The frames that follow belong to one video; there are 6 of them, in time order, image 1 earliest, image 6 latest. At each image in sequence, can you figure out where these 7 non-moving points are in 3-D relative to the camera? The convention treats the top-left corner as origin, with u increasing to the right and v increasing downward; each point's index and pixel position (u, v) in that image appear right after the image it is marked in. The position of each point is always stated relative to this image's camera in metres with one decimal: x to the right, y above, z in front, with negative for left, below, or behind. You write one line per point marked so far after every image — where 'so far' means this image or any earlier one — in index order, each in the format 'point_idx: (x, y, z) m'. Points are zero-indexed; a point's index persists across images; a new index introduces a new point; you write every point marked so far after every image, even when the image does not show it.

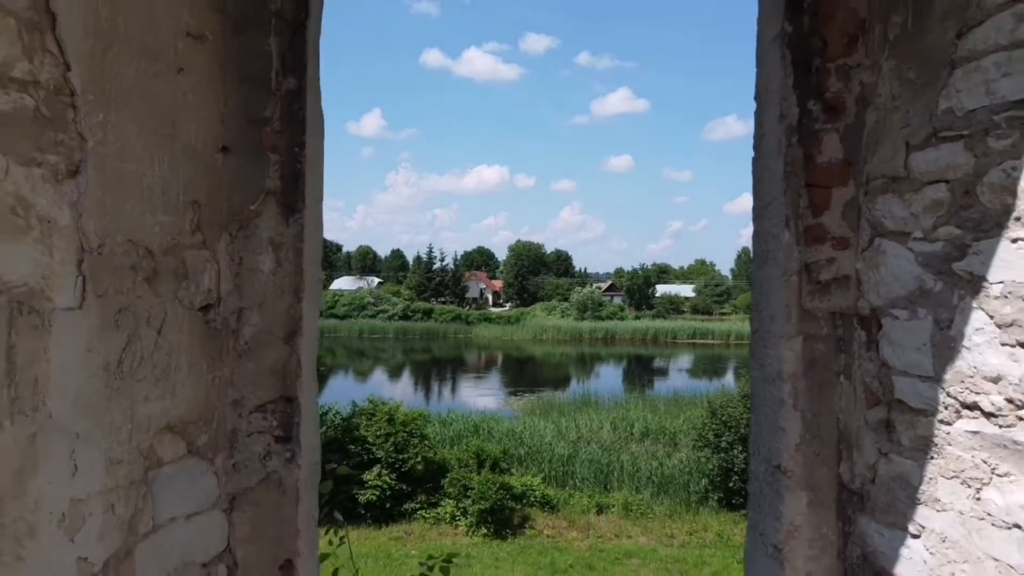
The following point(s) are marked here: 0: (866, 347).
0: (+0.8, -0.1, +1.4) m
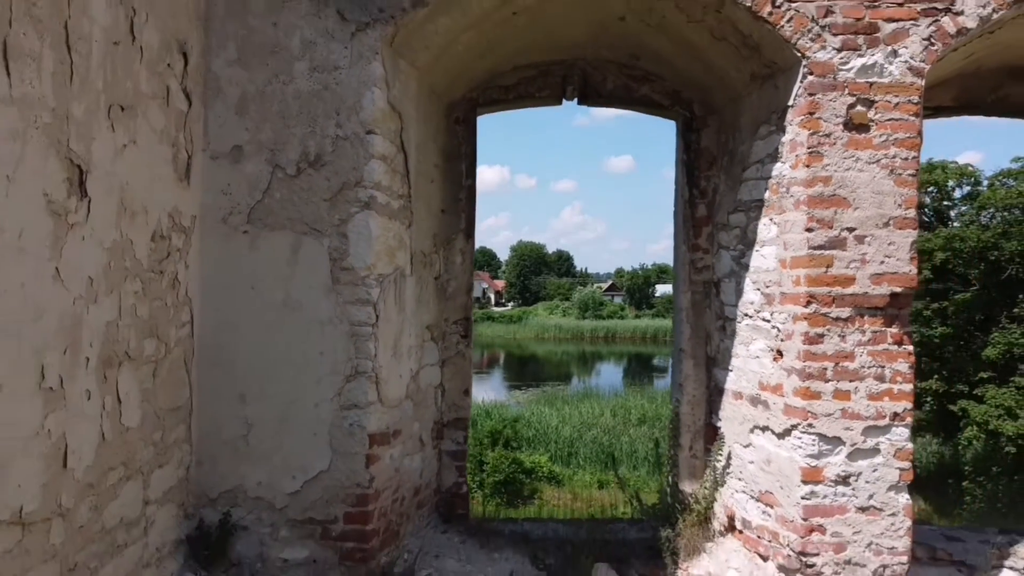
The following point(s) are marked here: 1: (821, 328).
0: (+1.0, 0.0, +3.3) m
1: (+1.3, -0.2, +2.6) m
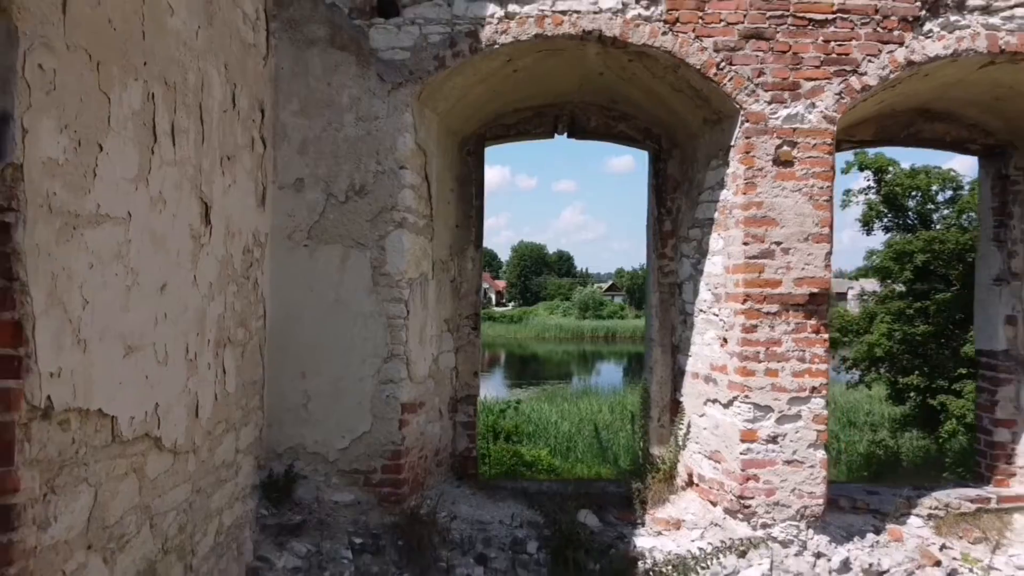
0: (+1.0, 0.0, +4.0) m
1: (+1.3, -0.2, +3.3) m
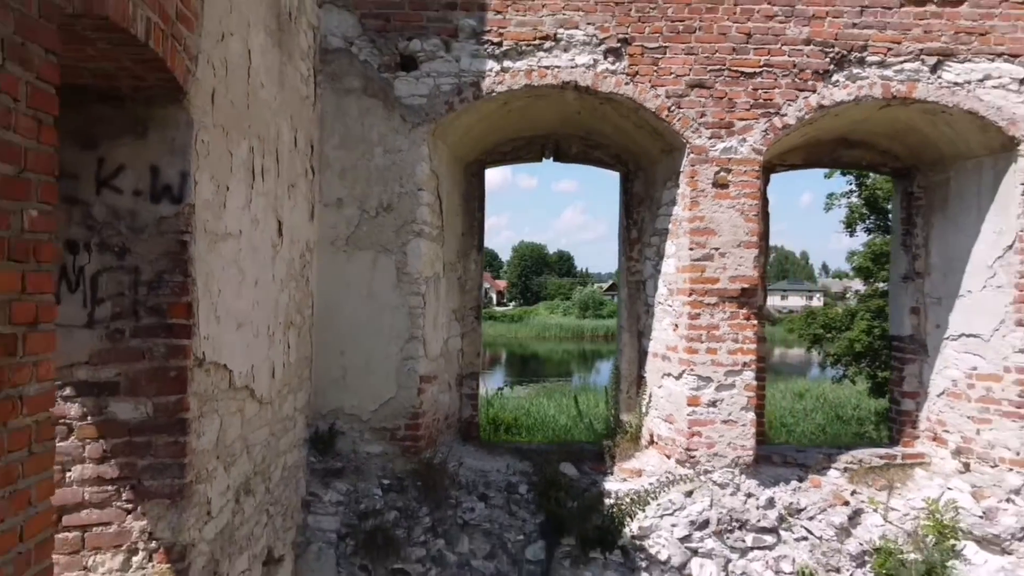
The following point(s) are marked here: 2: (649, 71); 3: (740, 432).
0: (+1.0, 0.0, +4.9) m
1: (+1.3, -0.1, +4.2) m
2: (+0.9, +1.5, +4.2) m
3: (+1.5, -1.0, +4.2) m
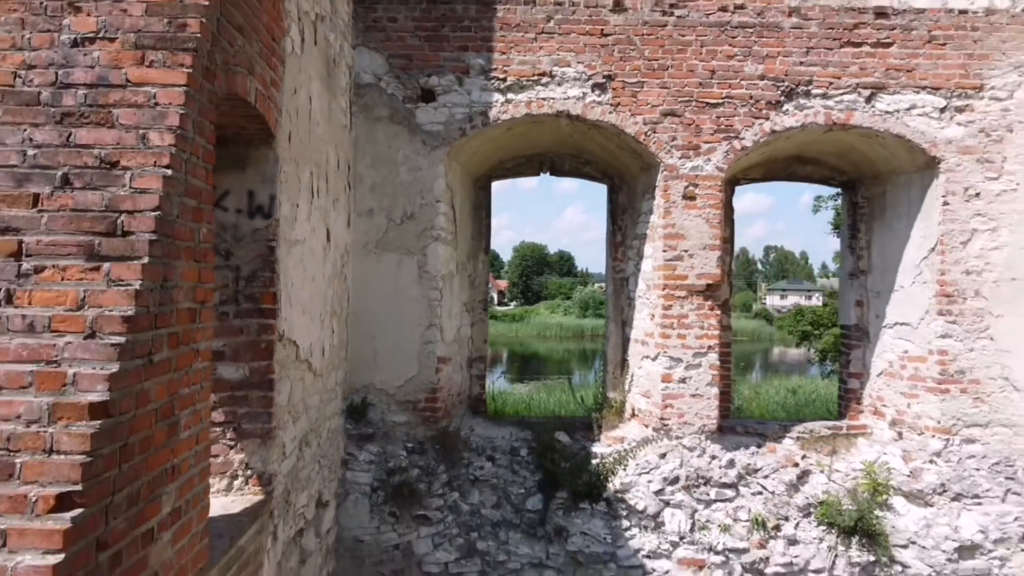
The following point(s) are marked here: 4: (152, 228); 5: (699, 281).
0: (+1.0, 0.0, +5.7) m
1: (+1.3, -0.1, +5.0) m
2: (+0.9, +1.5, +5.0) m
3: (+1.6, -0.9, +5.1) m
4: (-1.2, +0.2, +2.0) m
5: (+1.5, +0.1, +5.0) m
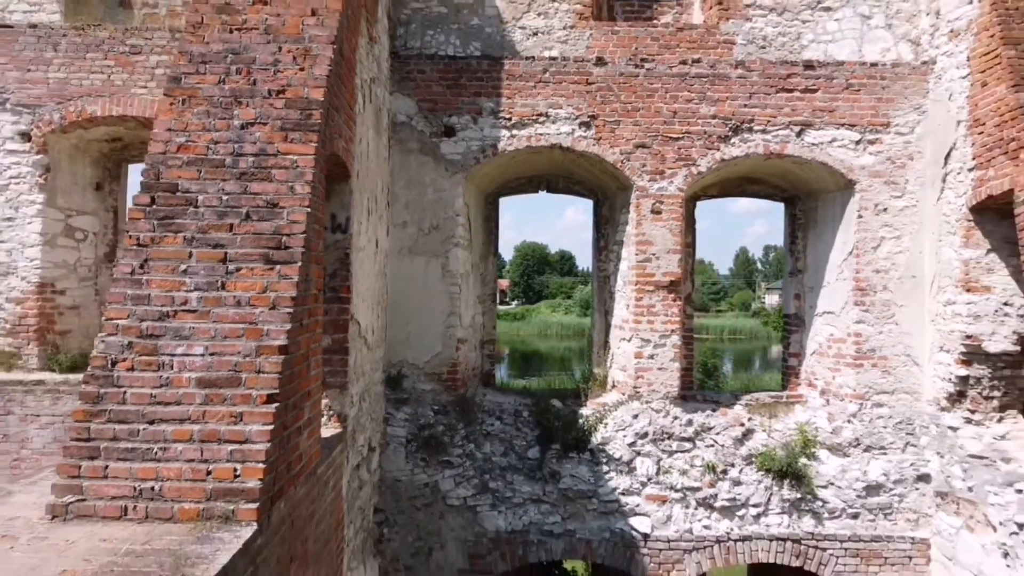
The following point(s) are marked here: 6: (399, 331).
0: (+1.1, +0.1, +7.0) m
1: (+1.3, -0.1, +6.4) m
2: (+1.0, +1.5, +6.4) m
3: (+1.6, -0.9, +6.4) m
4: (-1.1, +0.2, +3.4) m
5: (+1.5, +0.1, +6.4) m
6: (-1.2, -0.4, +6.4) m
